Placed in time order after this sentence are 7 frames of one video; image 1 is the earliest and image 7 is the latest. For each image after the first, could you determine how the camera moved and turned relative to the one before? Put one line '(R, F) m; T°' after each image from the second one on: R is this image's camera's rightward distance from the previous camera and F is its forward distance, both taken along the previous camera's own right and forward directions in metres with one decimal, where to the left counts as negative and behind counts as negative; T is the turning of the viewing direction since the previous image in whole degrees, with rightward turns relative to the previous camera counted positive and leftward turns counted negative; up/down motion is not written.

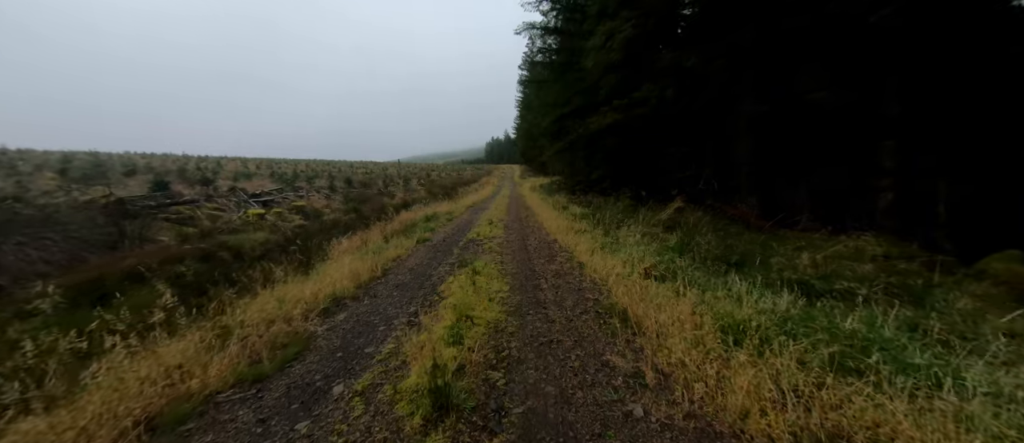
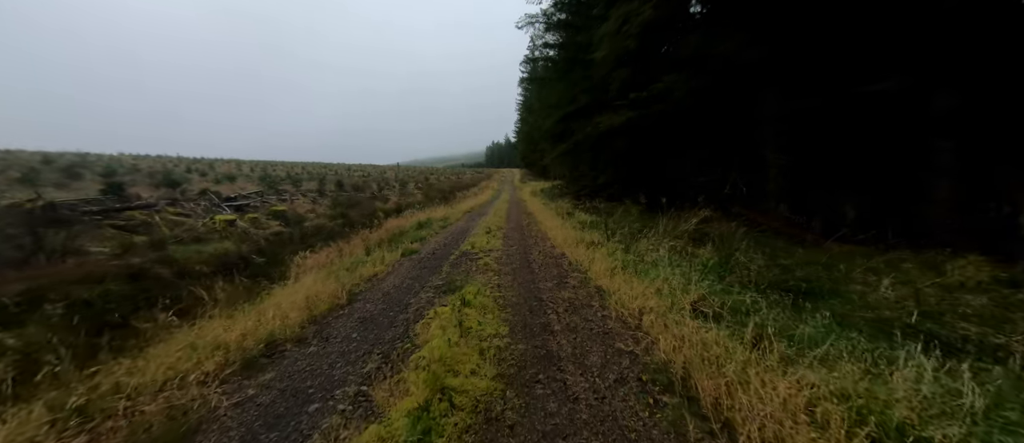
(0.0, +1.3) m; 0°
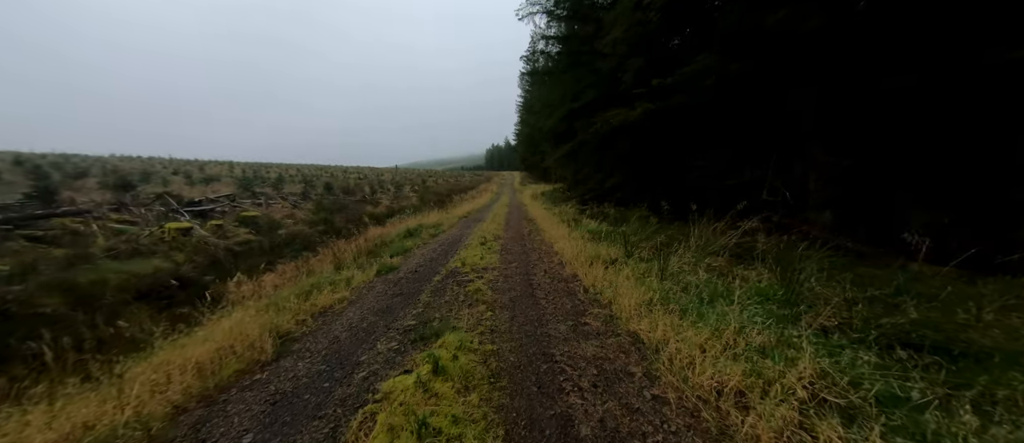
(0.0, +1.5) m; 0°
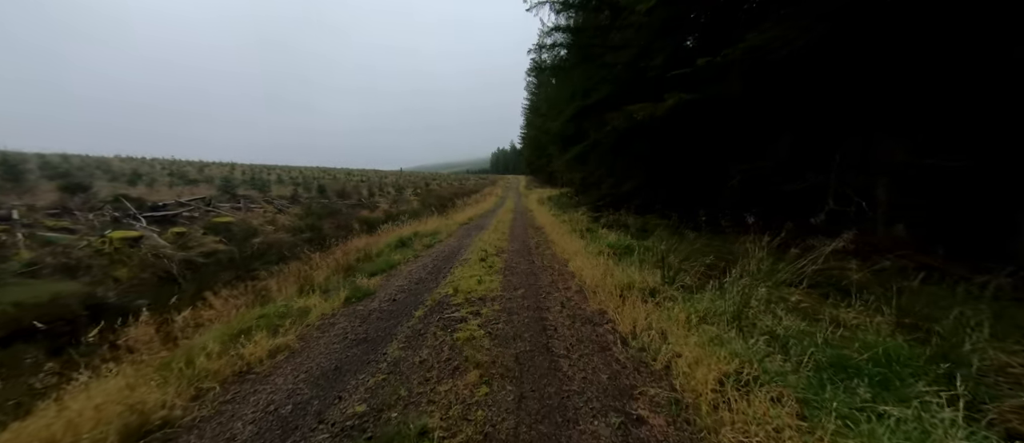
(0.0, +1.5) m; -1°
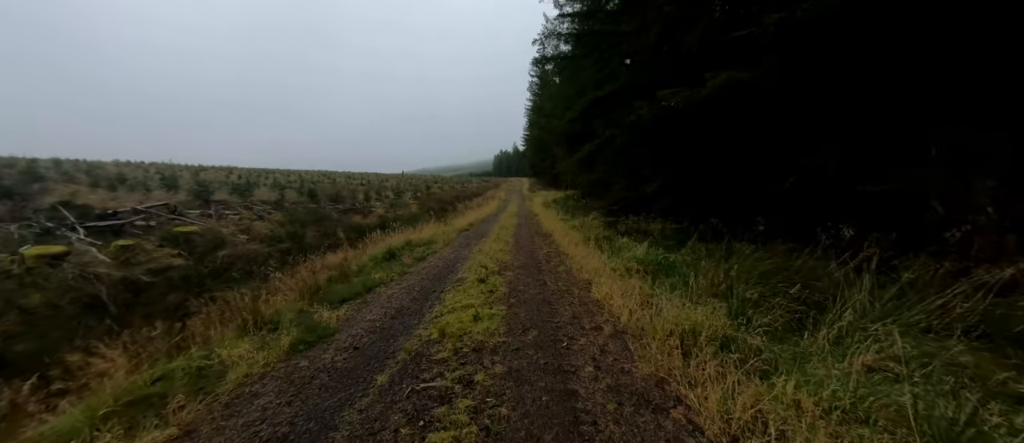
(-0.1, +1.5) m; -1°
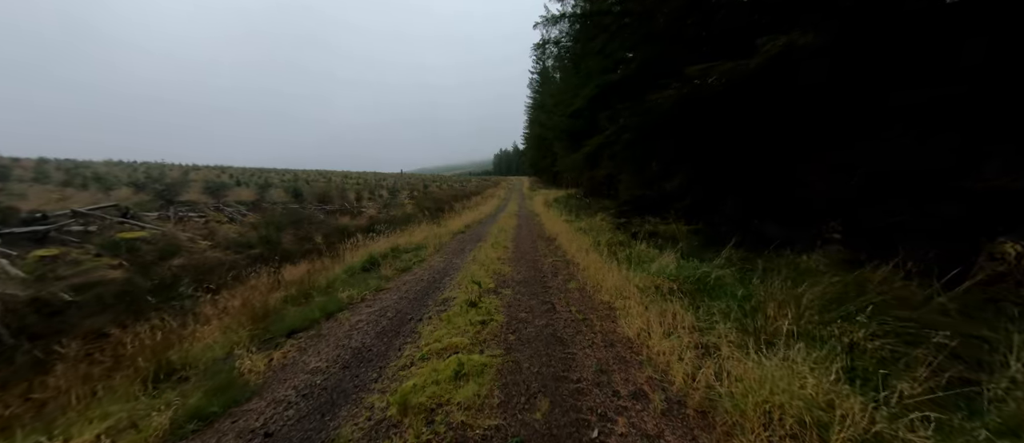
(0.0, +1.3) m; 0°
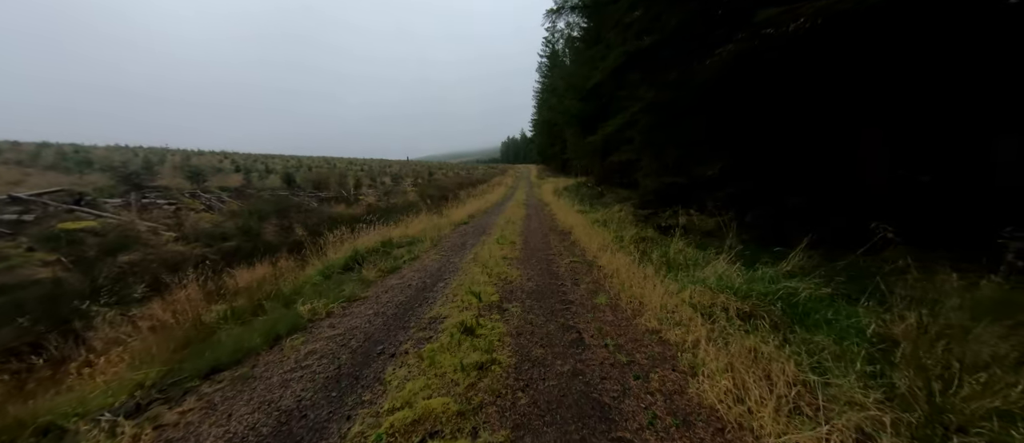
(0.0, +1.4) m; -1°
